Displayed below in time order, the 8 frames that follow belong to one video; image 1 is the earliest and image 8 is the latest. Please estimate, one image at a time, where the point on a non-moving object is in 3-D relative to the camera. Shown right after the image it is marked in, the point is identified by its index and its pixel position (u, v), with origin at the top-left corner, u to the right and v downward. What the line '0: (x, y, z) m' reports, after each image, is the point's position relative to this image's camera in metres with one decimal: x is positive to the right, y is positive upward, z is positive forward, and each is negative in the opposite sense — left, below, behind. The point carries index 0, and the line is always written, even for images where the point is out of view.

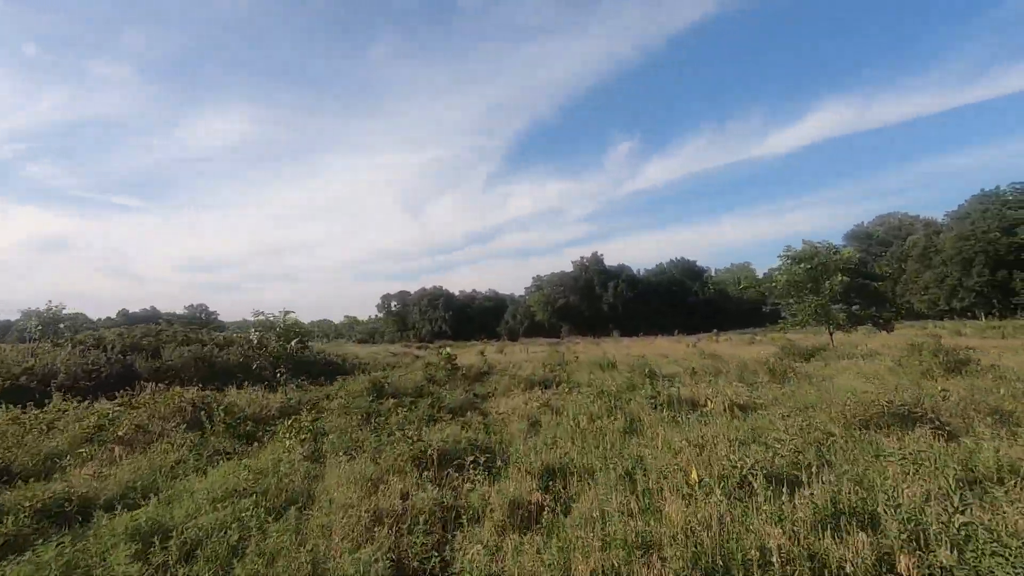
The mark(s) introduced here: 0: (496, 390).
0: (-0.3, -2.0, +10.6) m
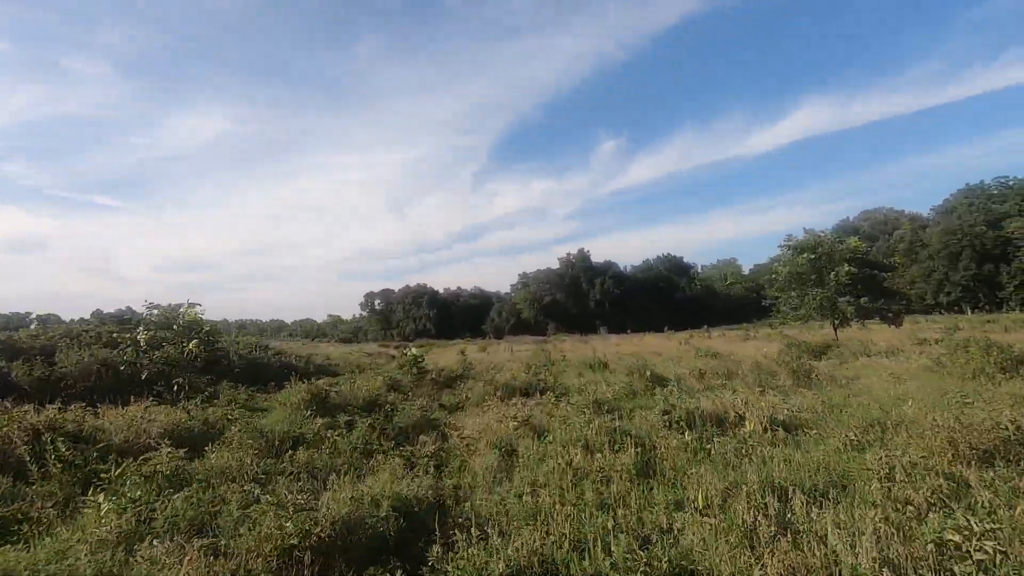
0: (-0.7, -1.8, +8.7) m
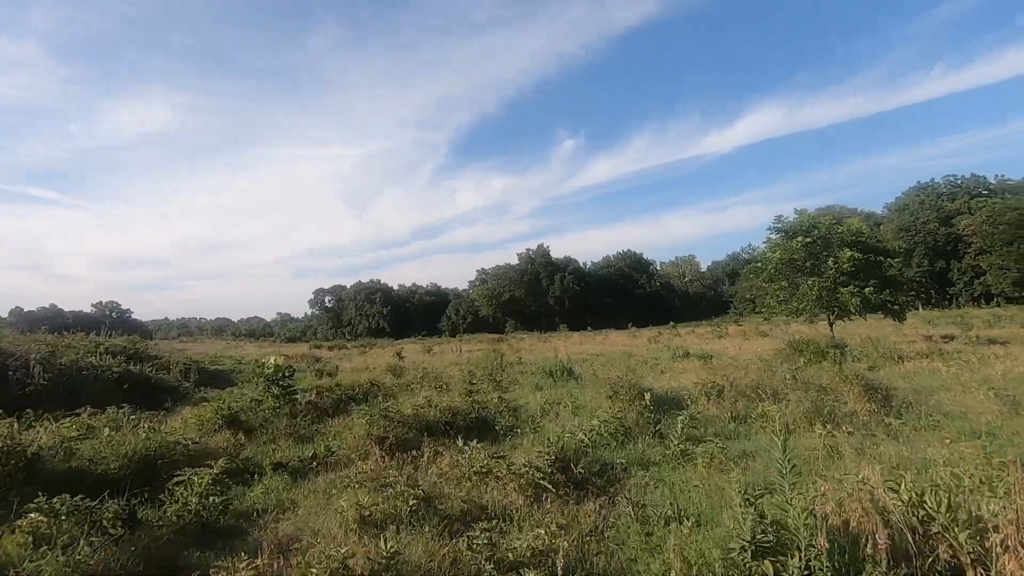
0: (-1.6, -1.5, +4.9) m
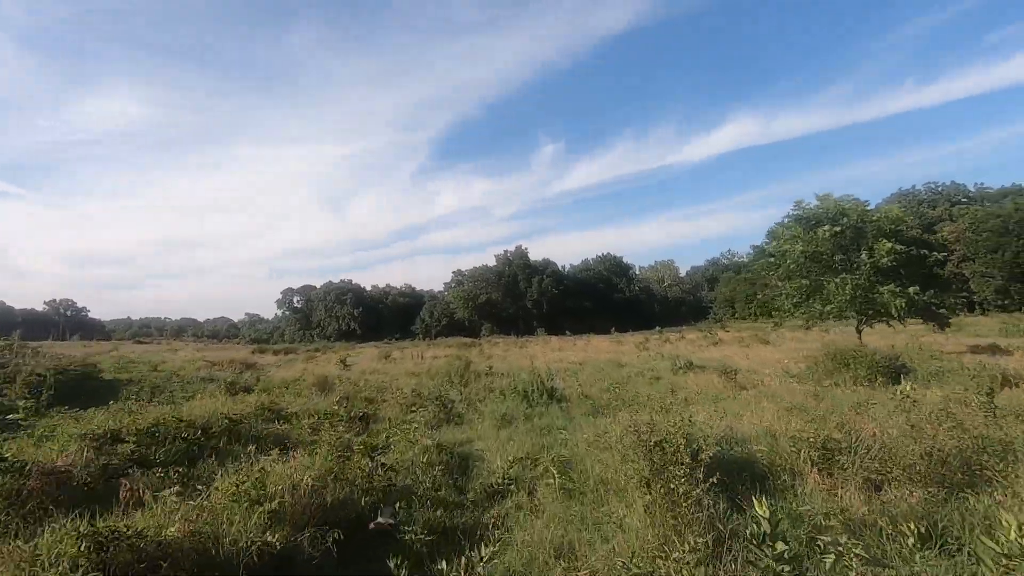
0: (-1.9, -1.2, +1.4) m
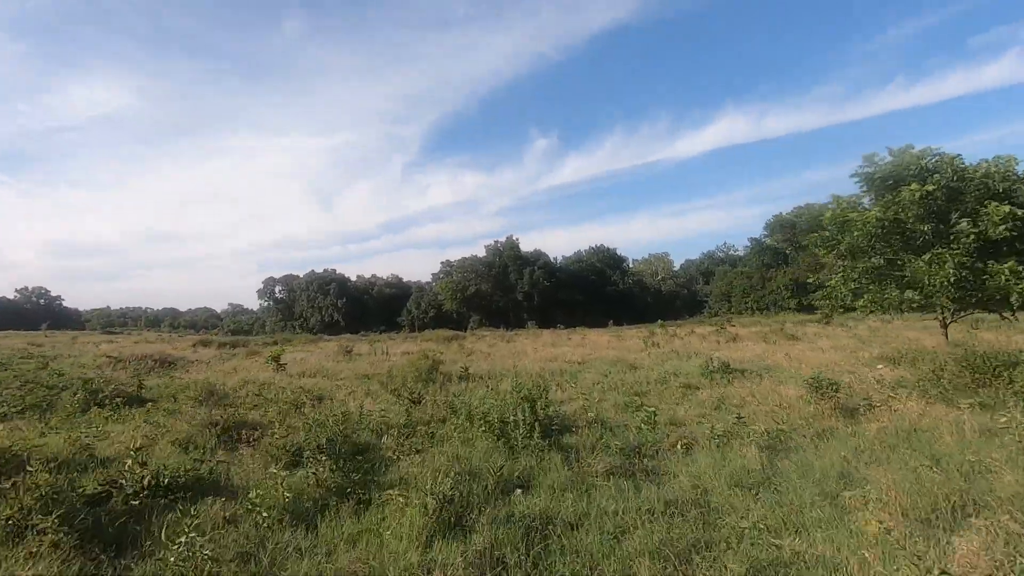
0: (-2.1, -0.8, -2.4) m
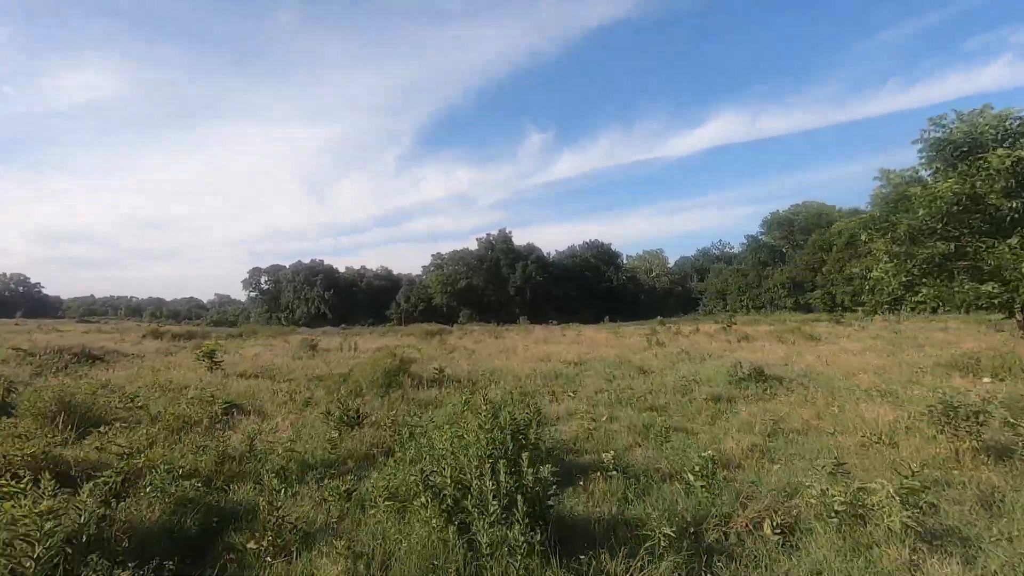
0: (-2.2, -0.7, -4.8) m
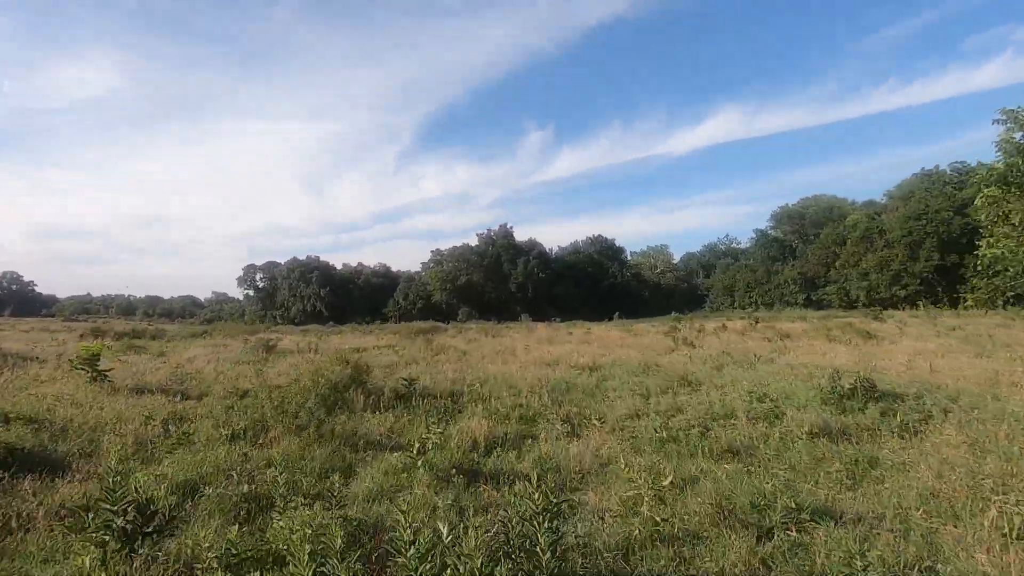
0: (-2.3, -0.4, -7.9) m
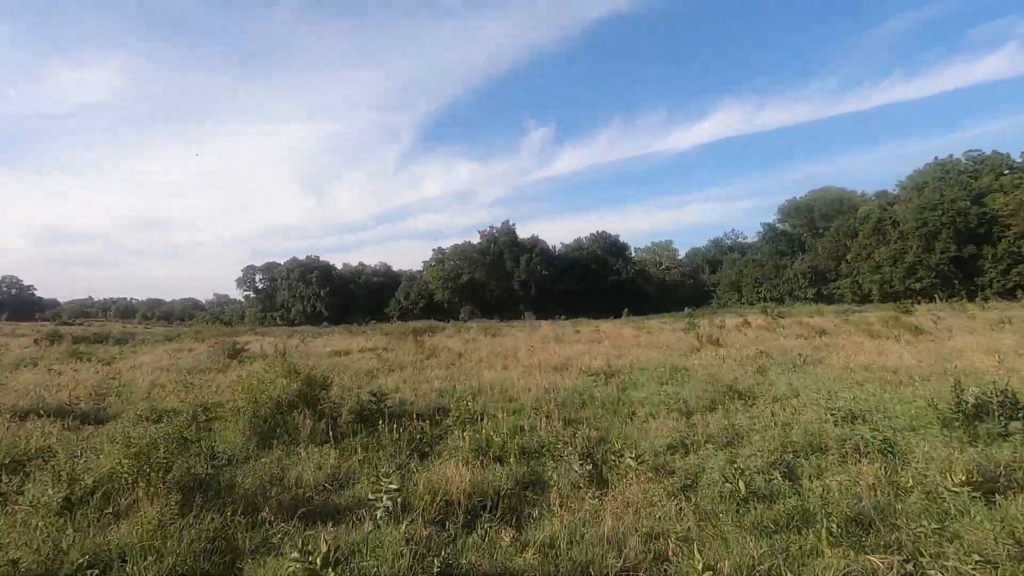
0: (-2.4, -0.3, -9.7) m
